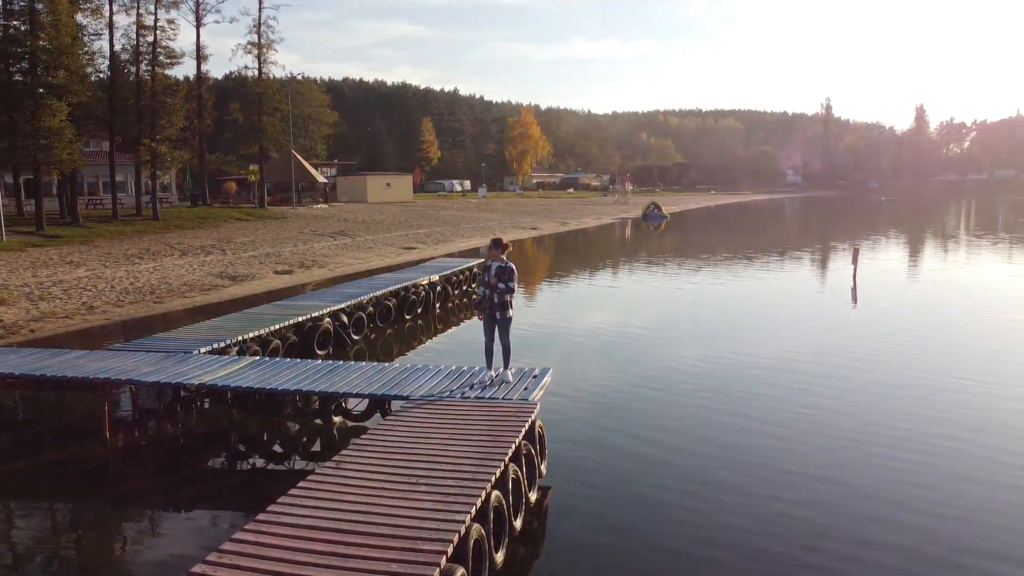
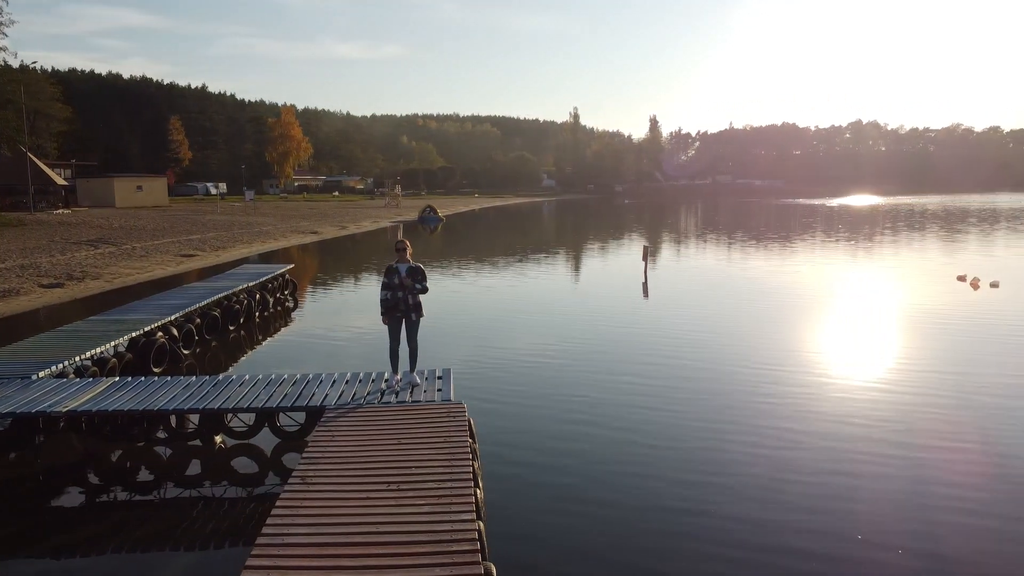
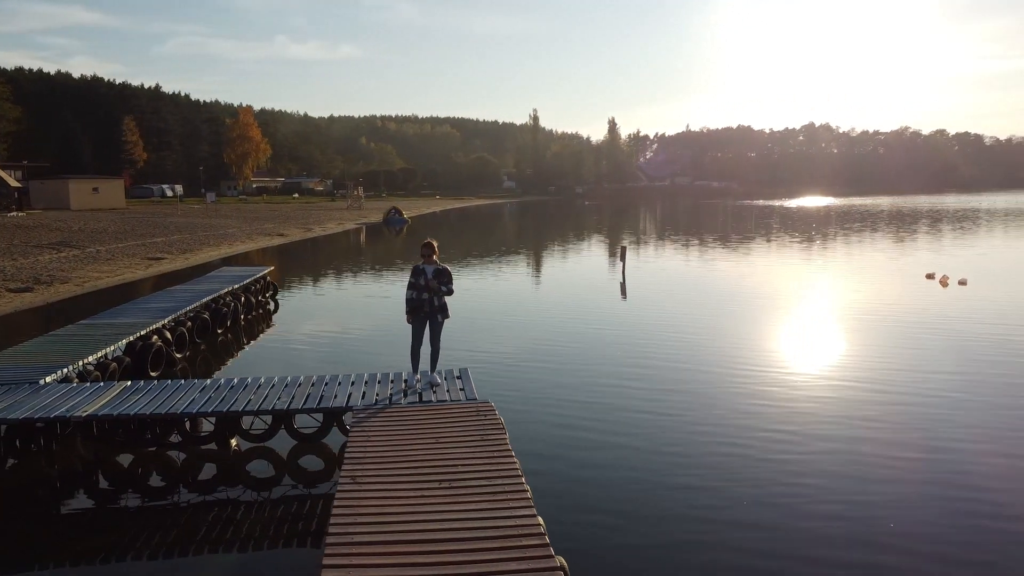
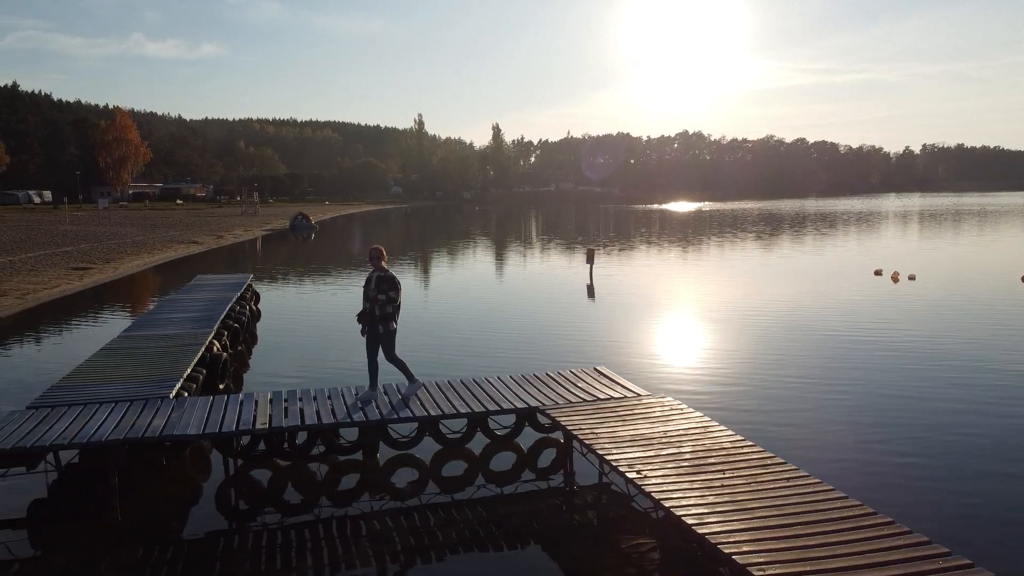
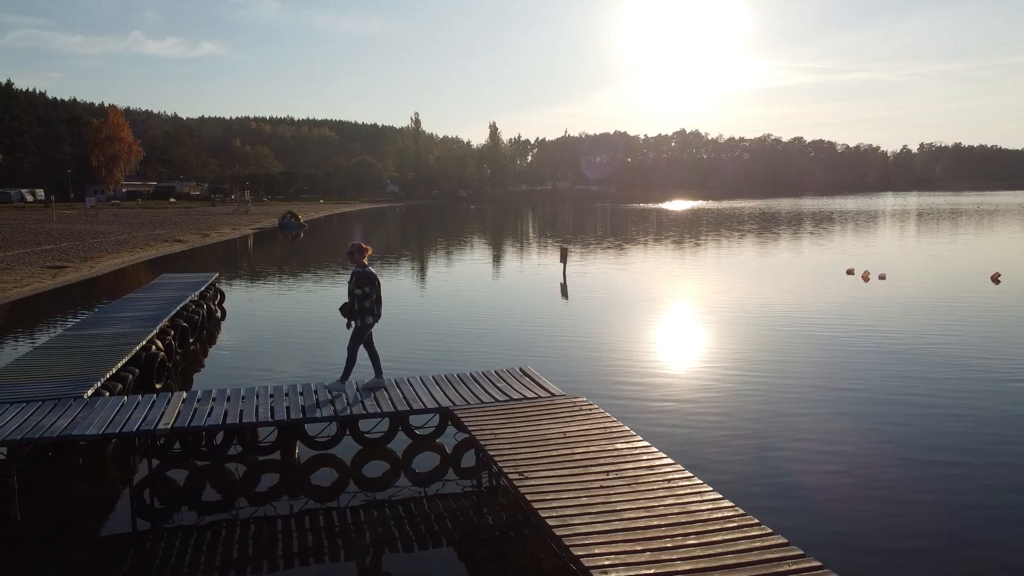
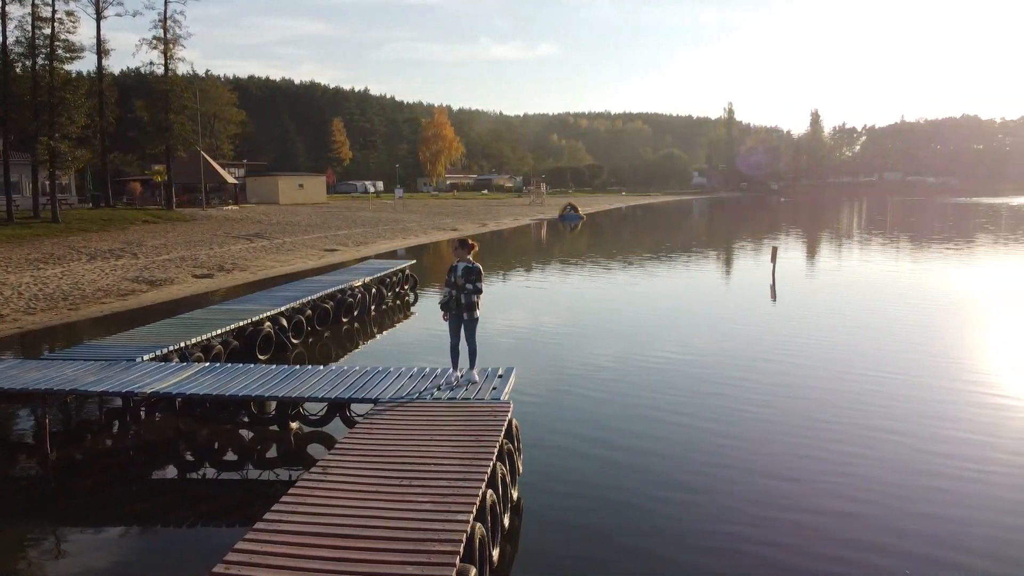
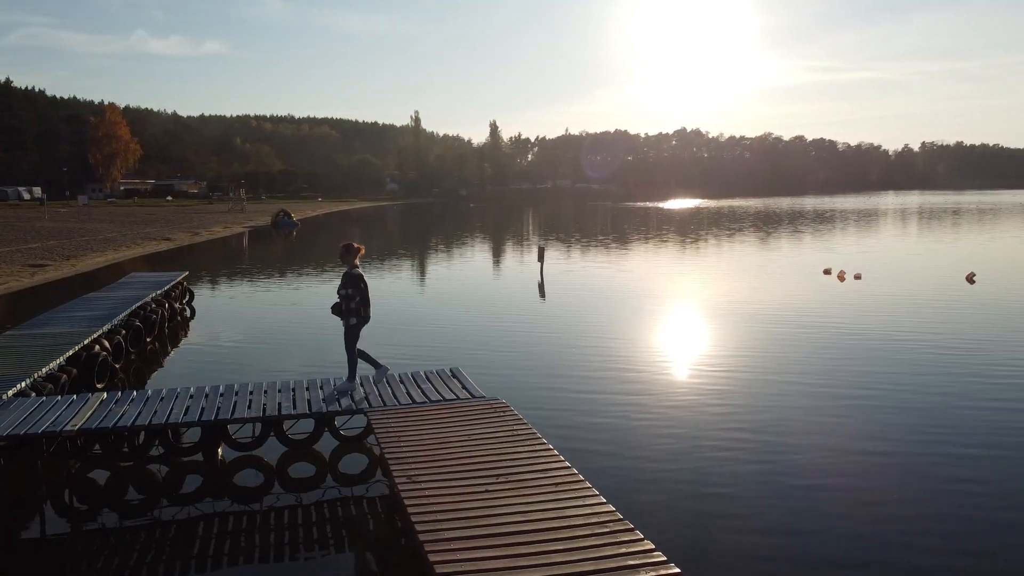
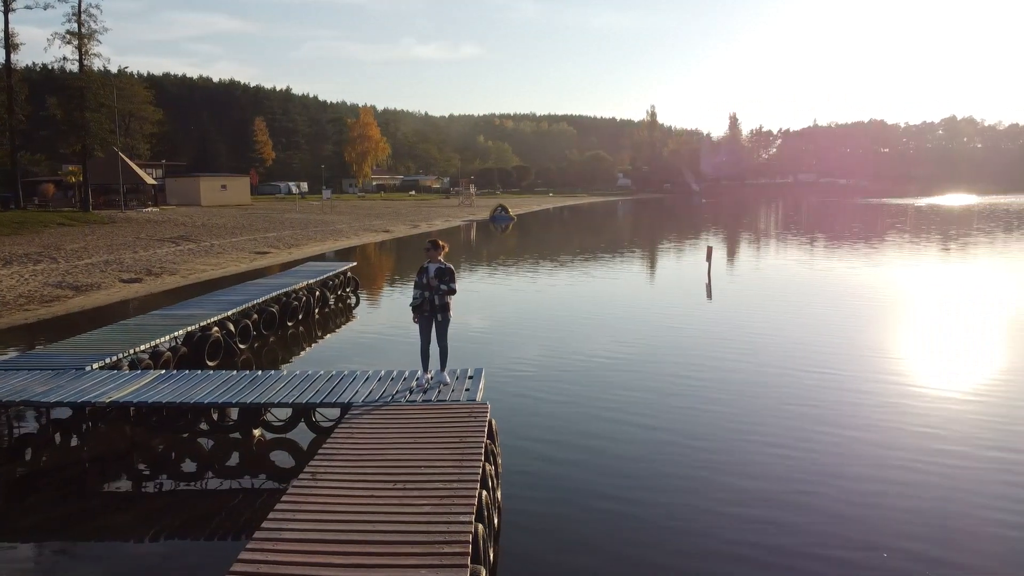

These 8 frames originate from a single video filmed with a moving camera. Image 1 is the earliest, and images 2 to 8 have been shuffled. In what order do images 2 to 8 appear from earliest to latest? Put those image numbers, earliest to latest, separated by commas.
6, 8, 2, 3, 7, 5, 4
